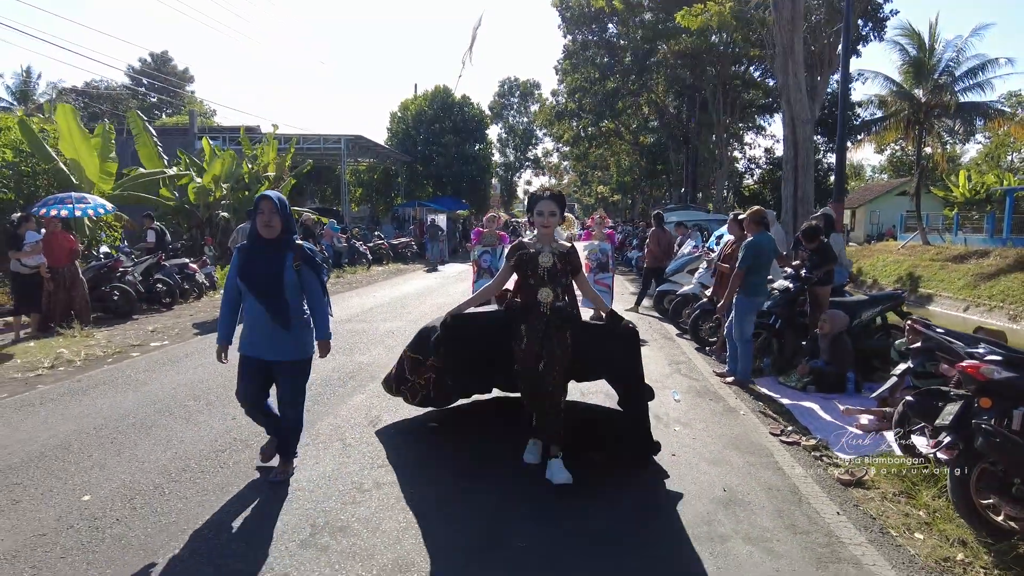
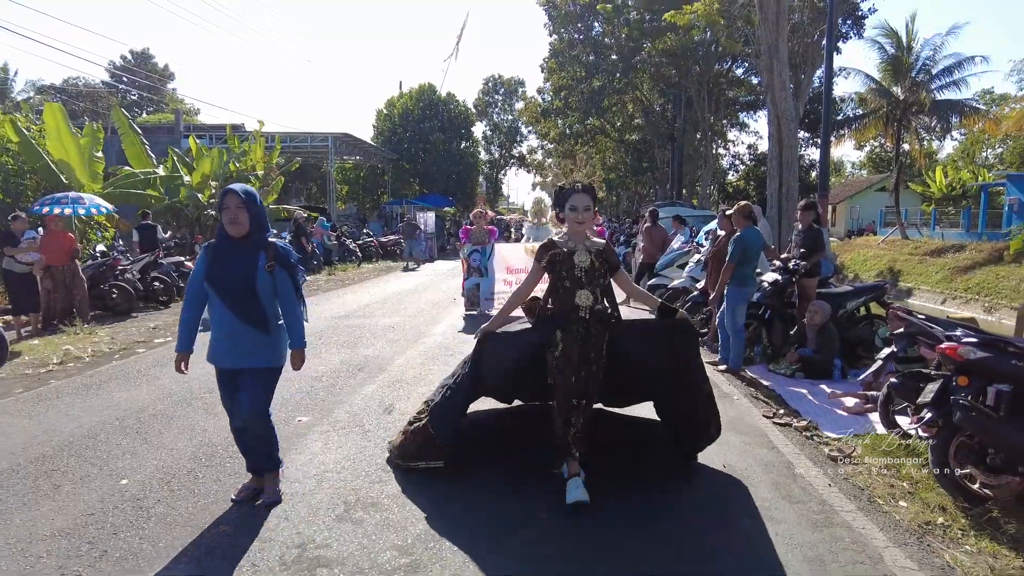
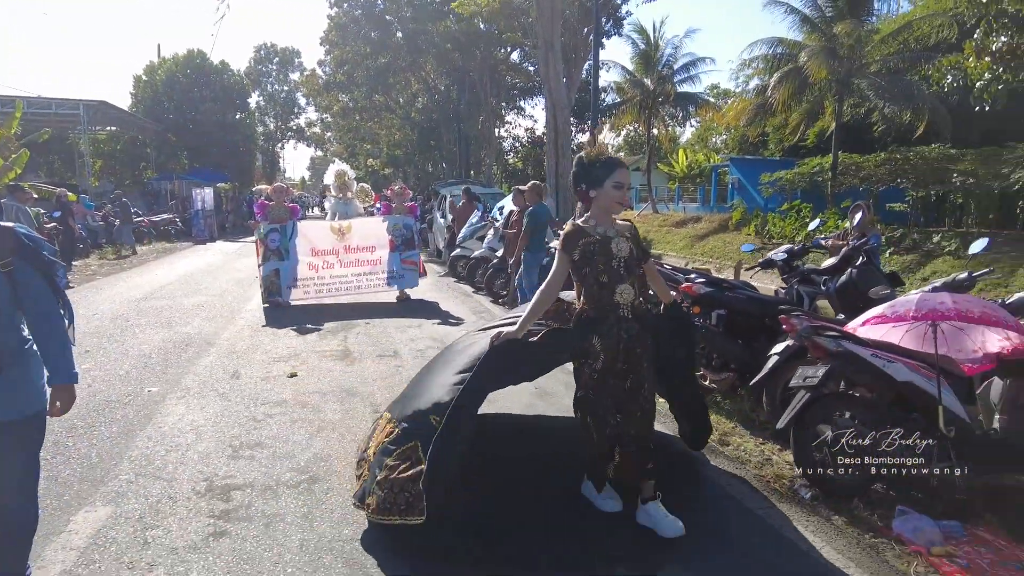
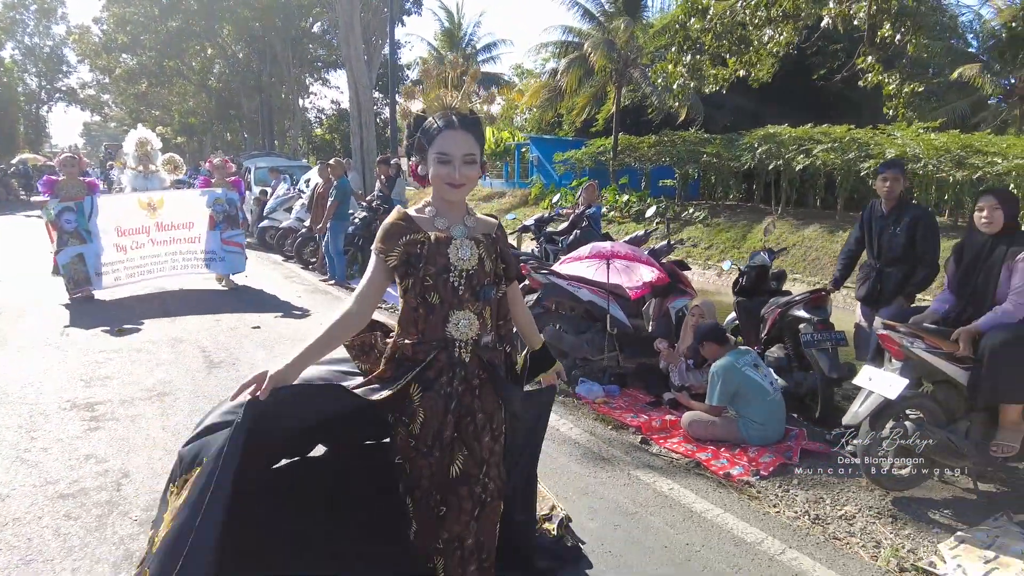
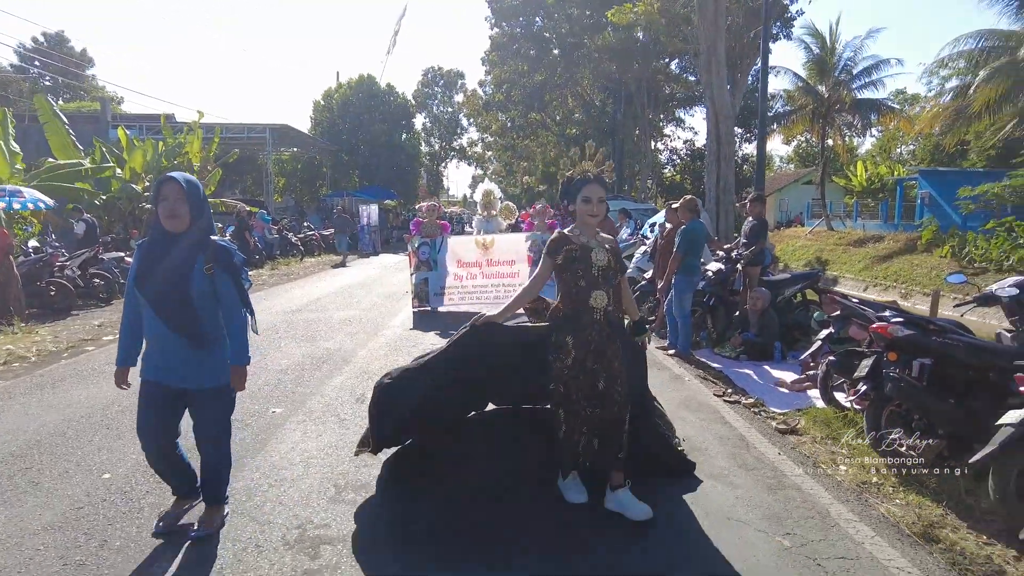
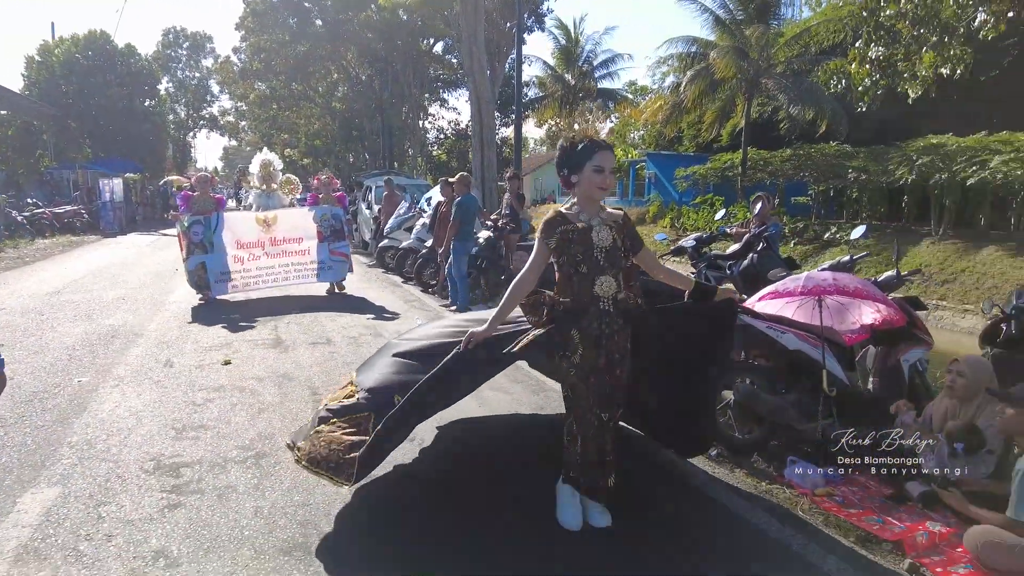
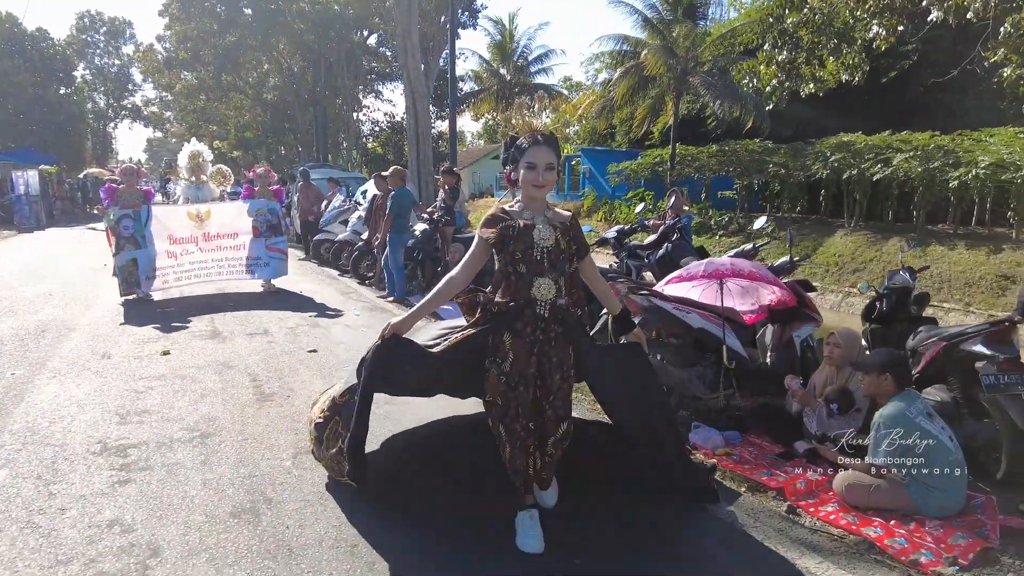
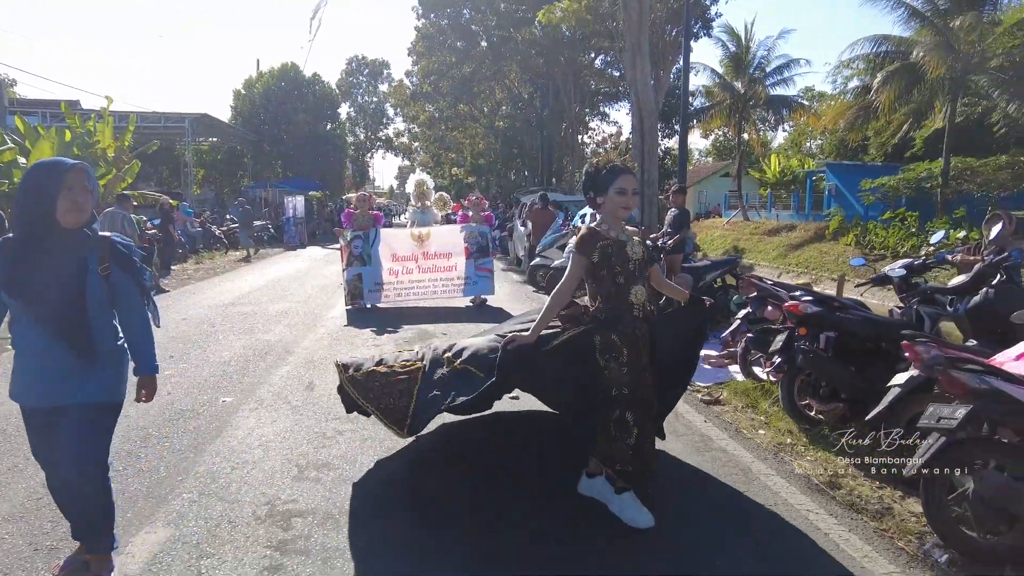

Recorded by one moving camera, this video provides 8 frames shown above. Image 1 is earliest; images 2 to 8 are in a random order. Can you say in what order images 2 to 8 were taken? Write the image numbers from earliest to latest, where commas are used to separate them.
2, 5, 8, 3, 6, 7, 4
